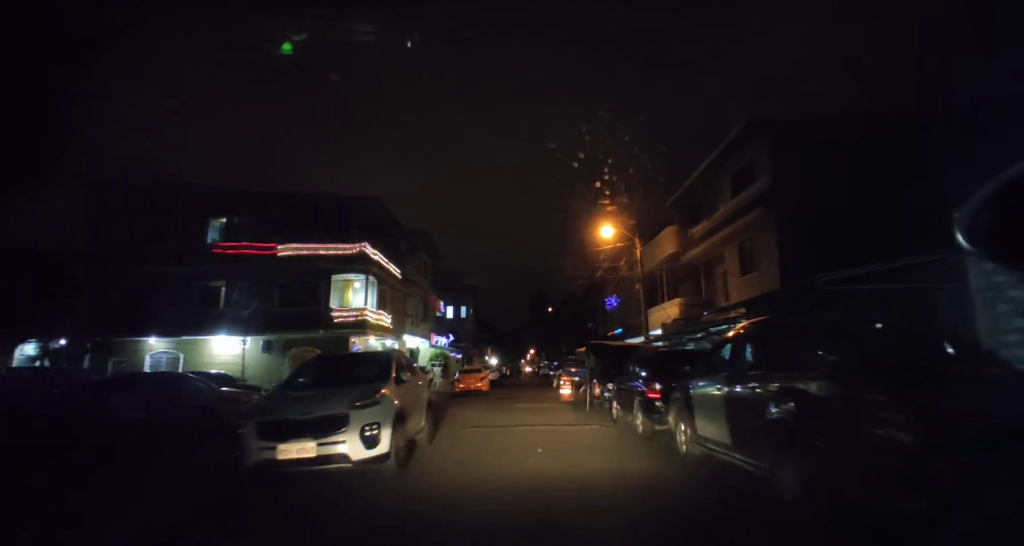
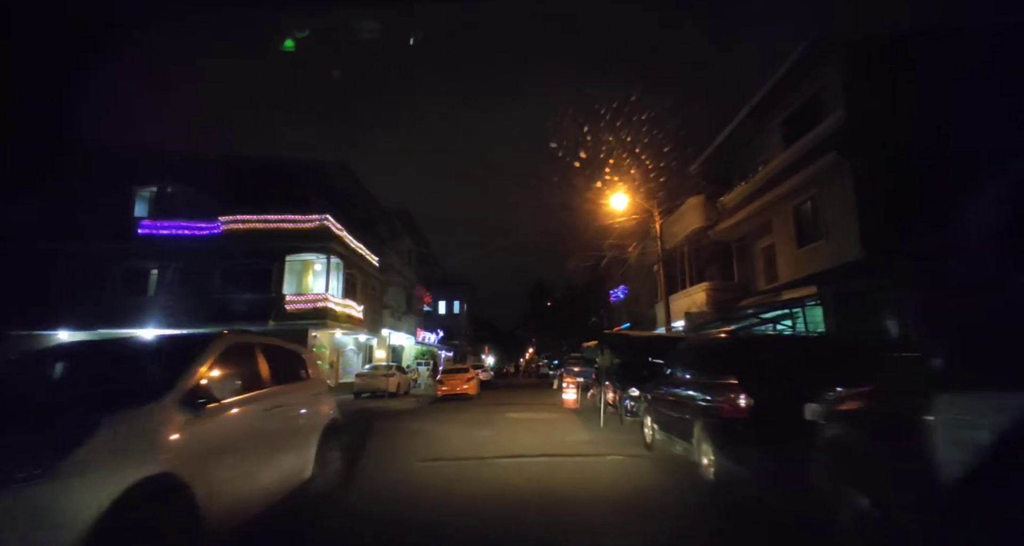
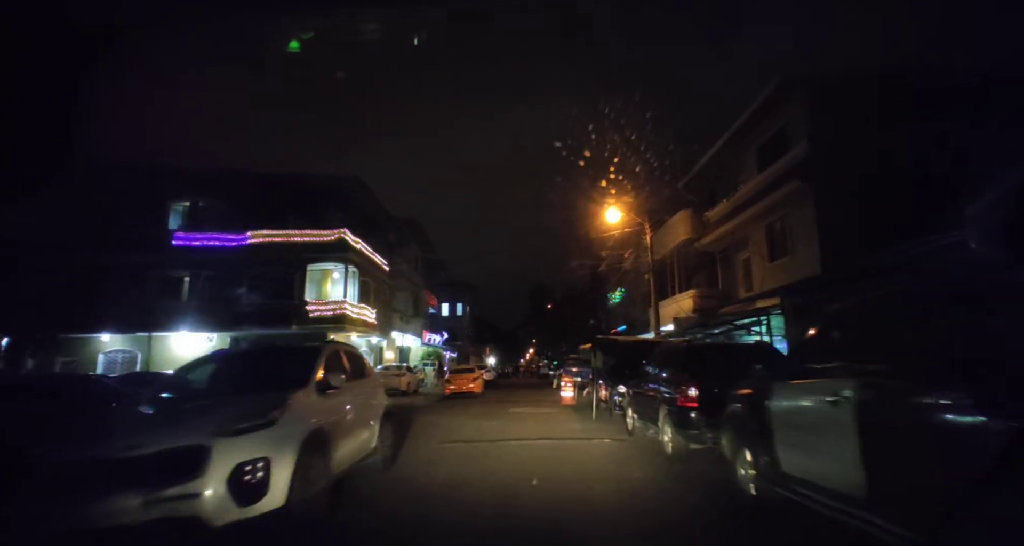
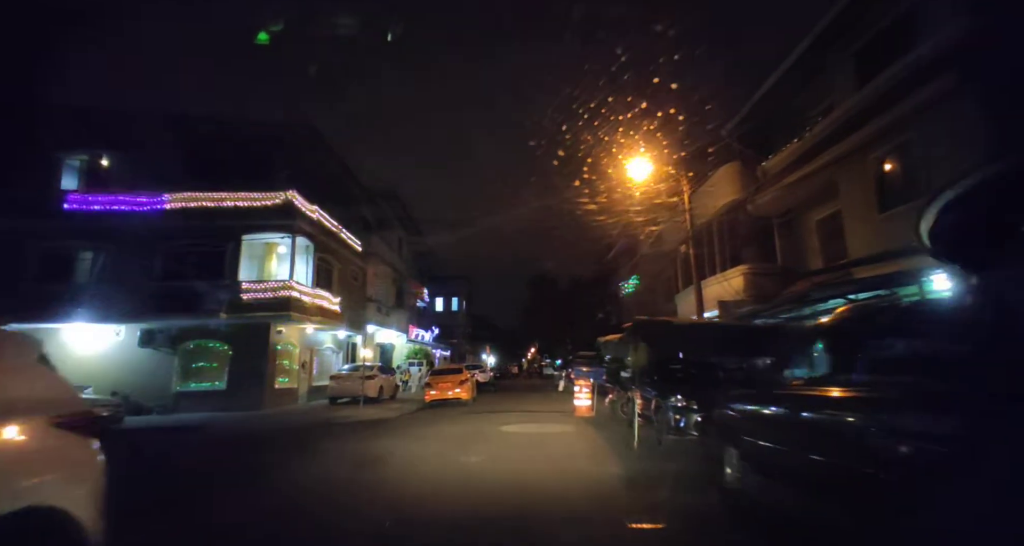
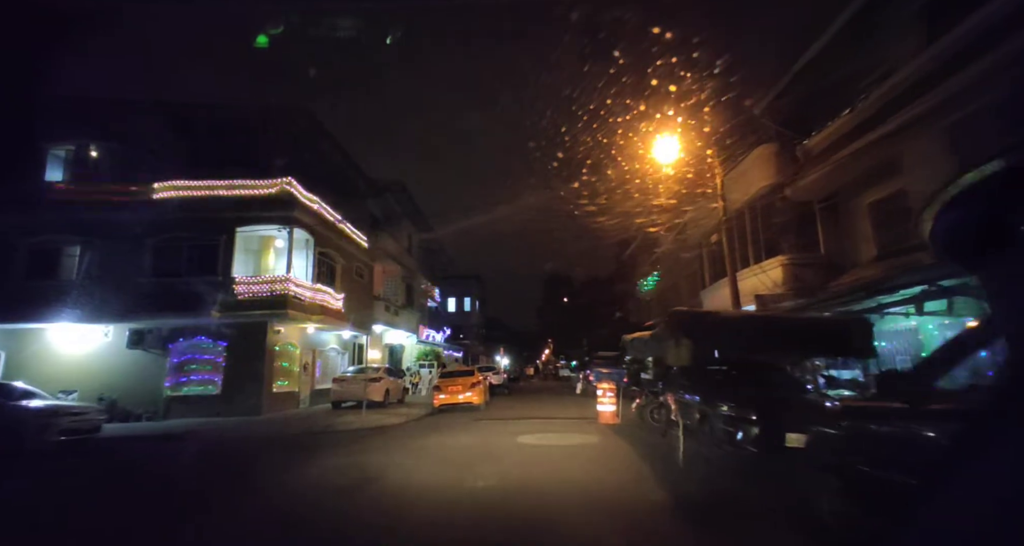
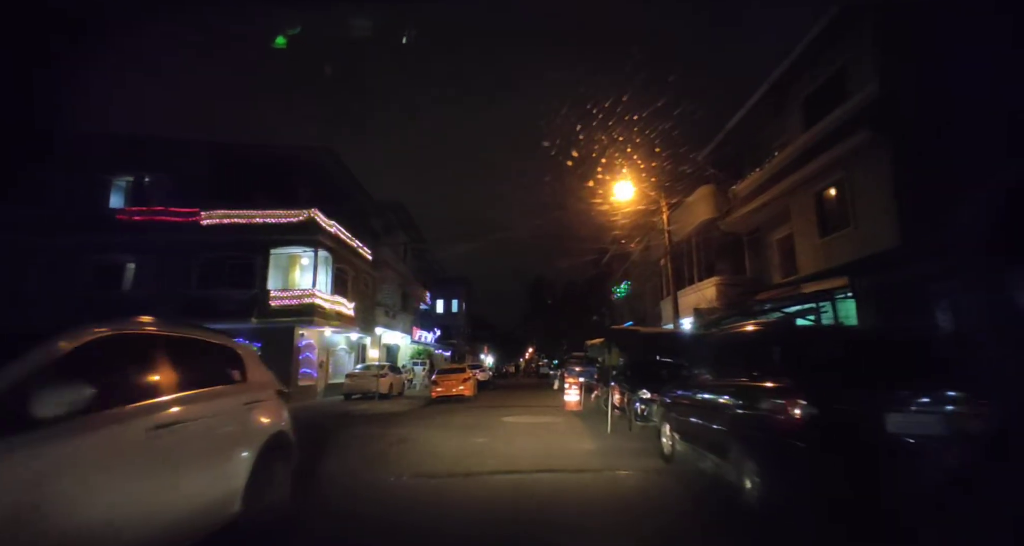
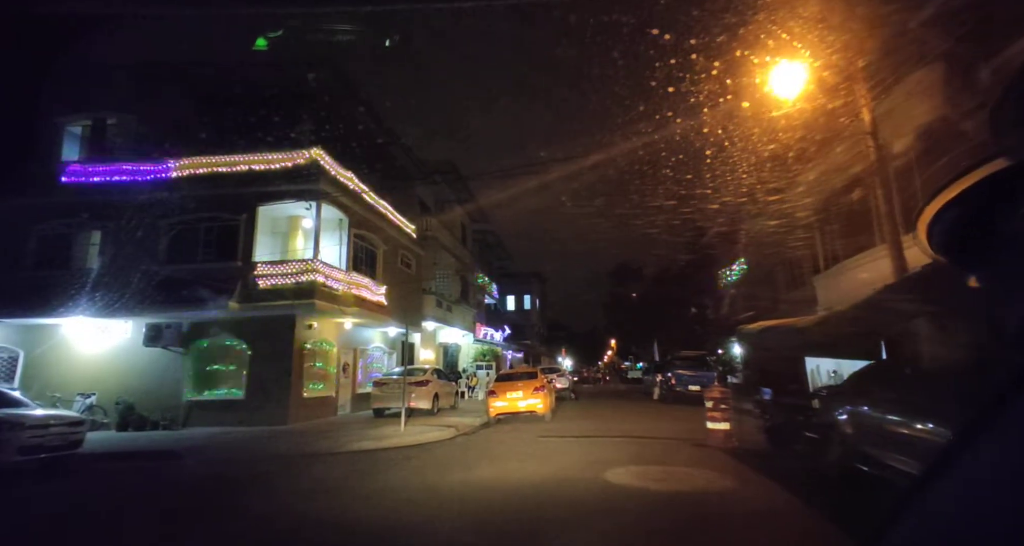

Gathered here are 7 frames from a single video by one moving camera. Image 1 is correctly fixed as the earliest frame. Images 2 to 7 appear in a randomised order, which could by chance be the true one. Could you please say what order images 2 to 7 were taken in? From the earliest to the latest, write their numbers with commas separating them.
3, 2, 6, 4, 5, 7
